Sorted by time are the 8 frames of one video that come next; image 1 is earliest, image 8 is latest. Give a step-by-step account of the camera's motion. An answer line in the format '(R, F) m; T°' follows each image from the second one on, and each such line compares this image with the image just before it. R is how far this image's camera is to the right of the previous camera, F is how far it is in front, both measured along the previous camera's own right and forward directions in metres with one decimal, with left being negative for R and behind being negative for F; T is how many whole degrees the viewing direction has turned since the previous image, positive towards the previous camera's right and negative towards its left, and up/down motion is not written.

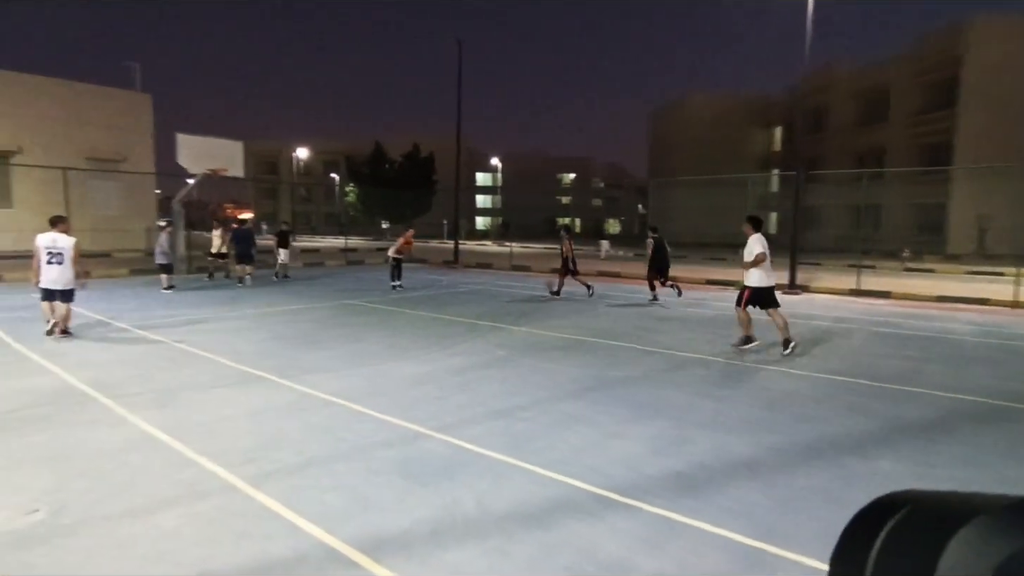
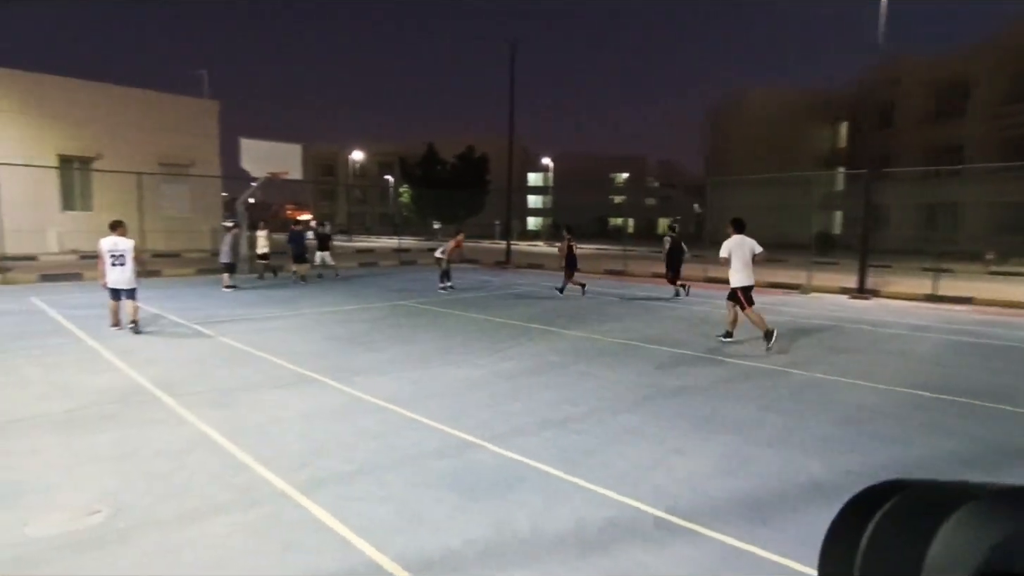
(0.0, +0.2) m; -5°
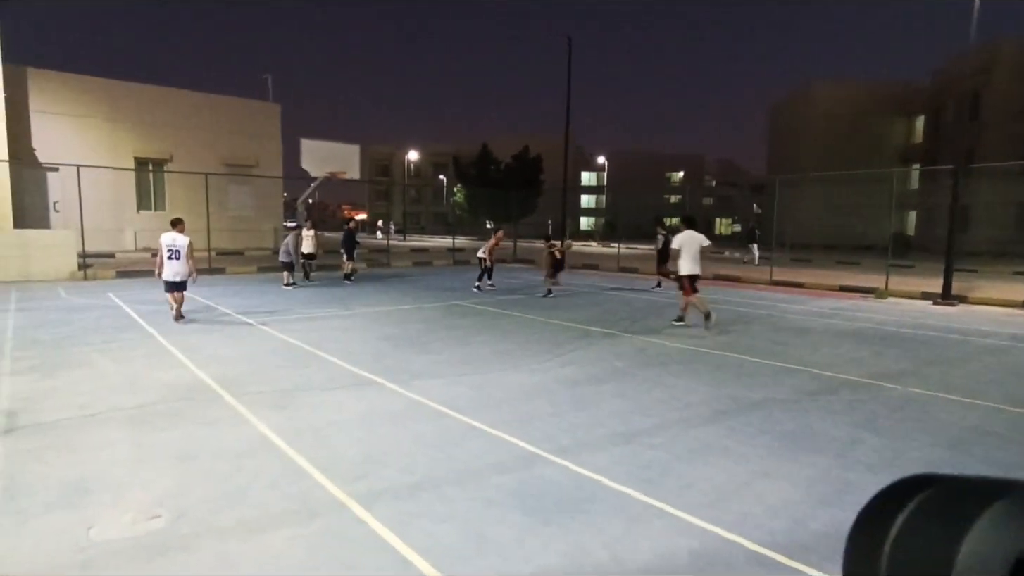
(-0.2, +0.3) m; -5°
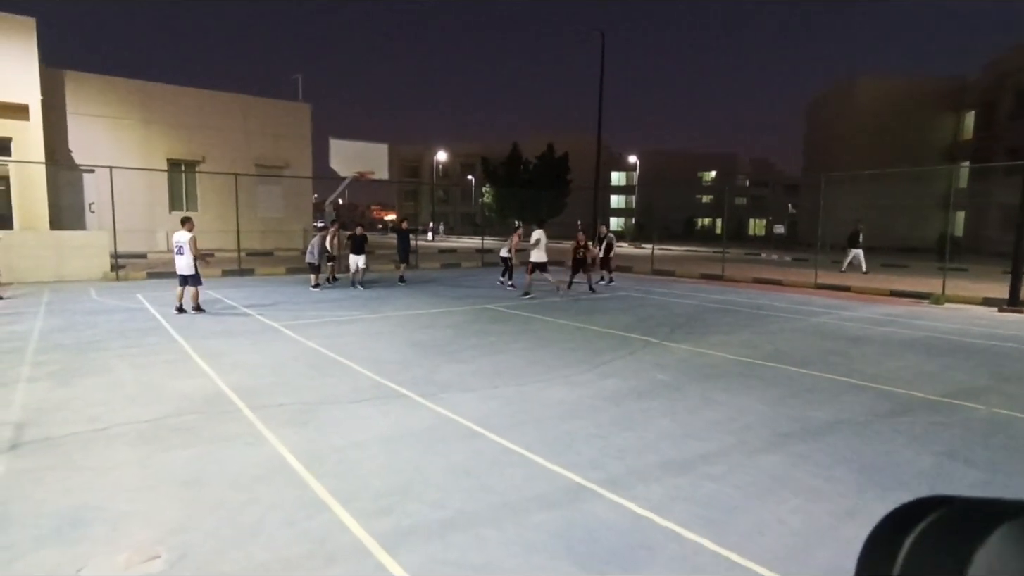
(-0.1, +0.5) m; -3°
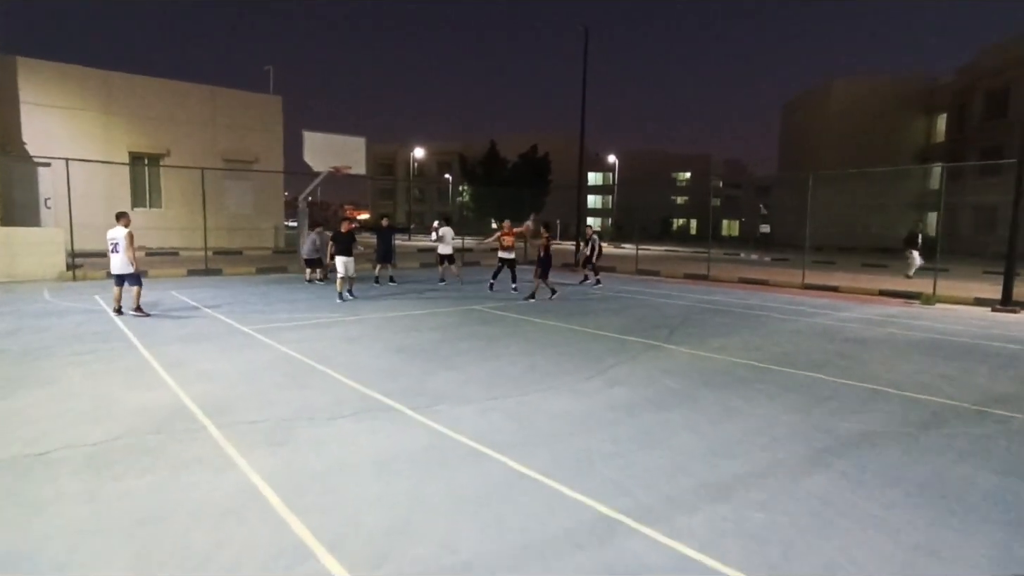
(-0.3, +0.7) m; +3°
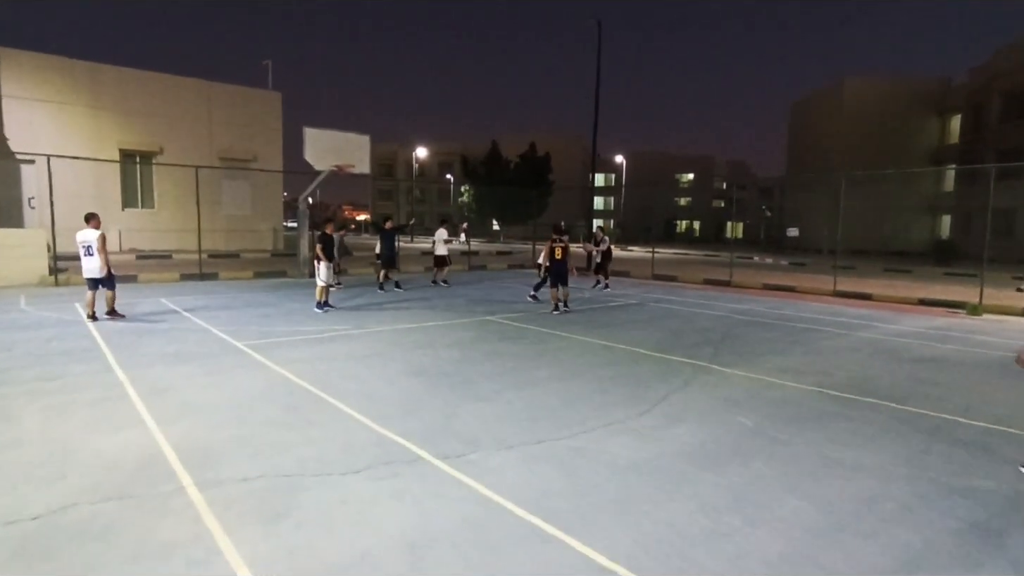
(-0.5, +1.1) m; 0°
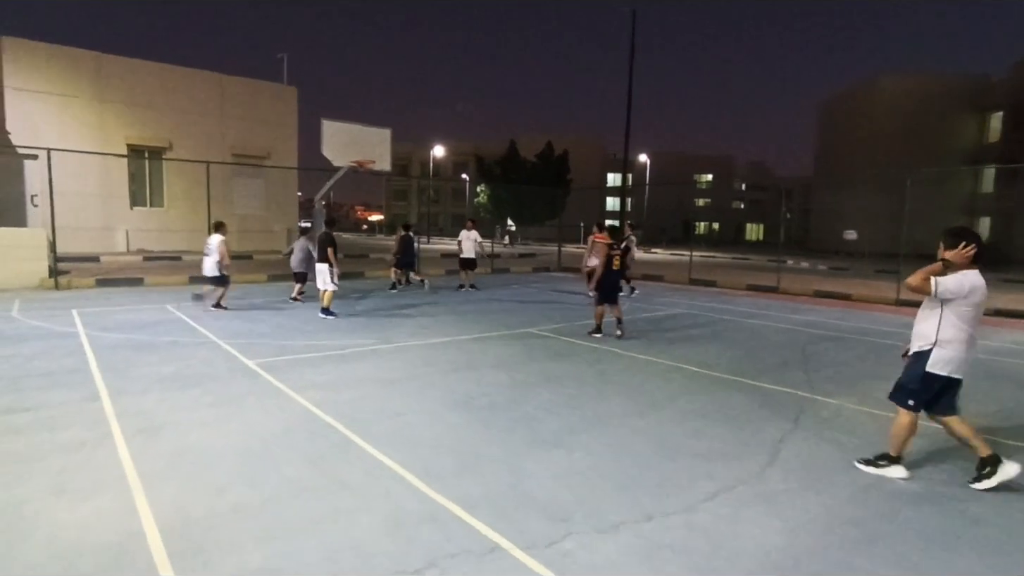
(-0.6, +1.3) m; -1°
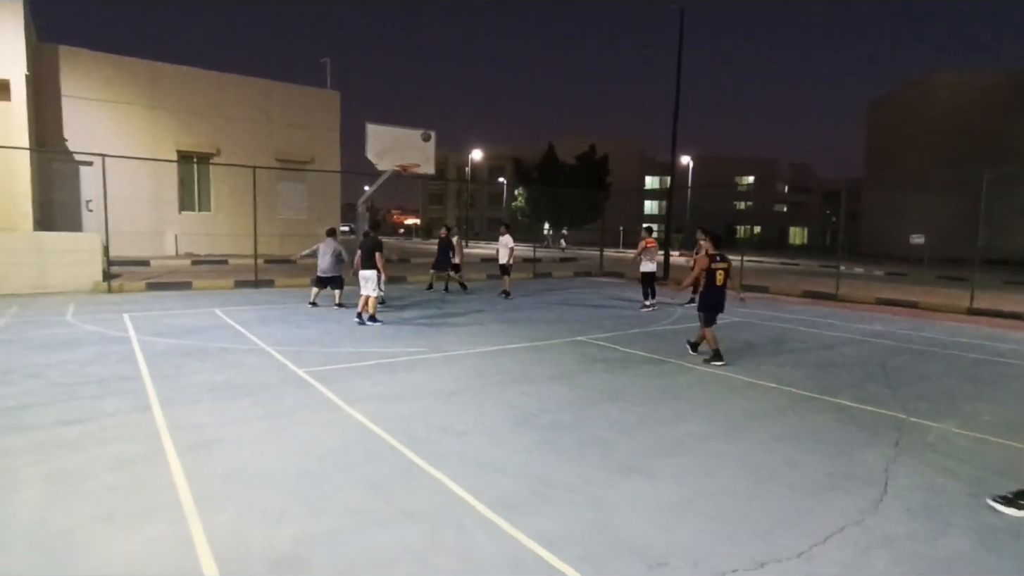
(-0.3, +0.4) m; -3°
